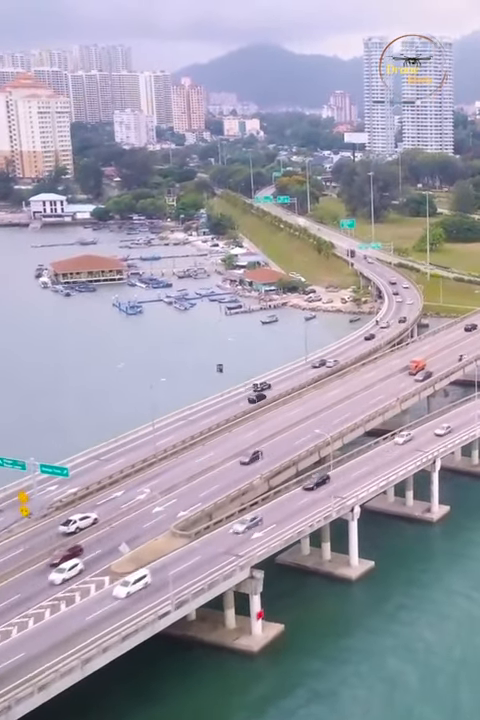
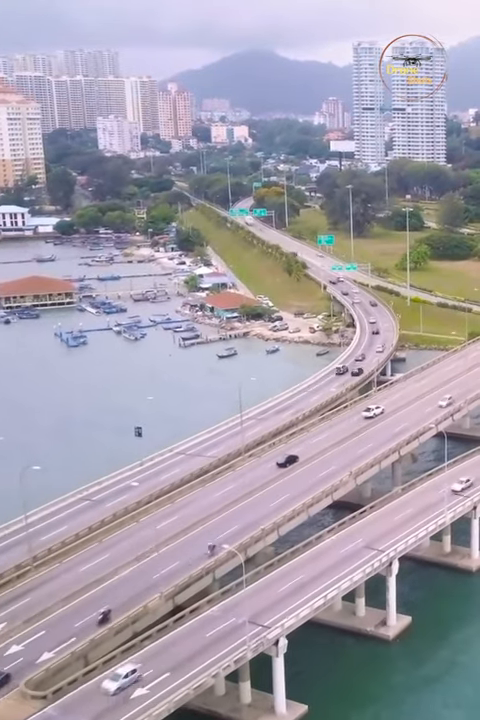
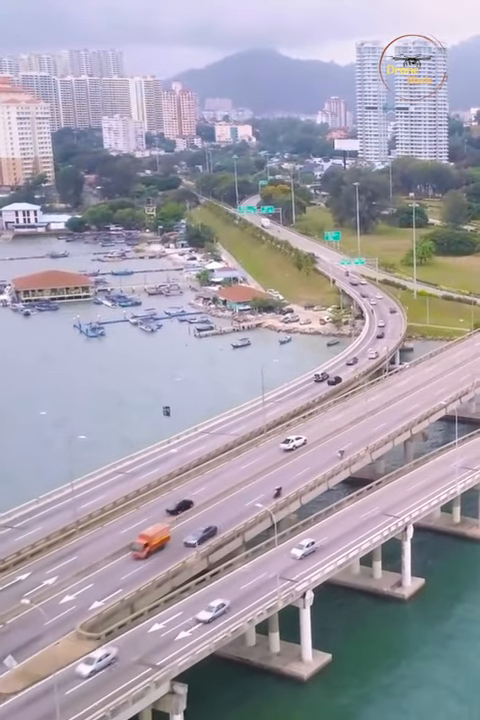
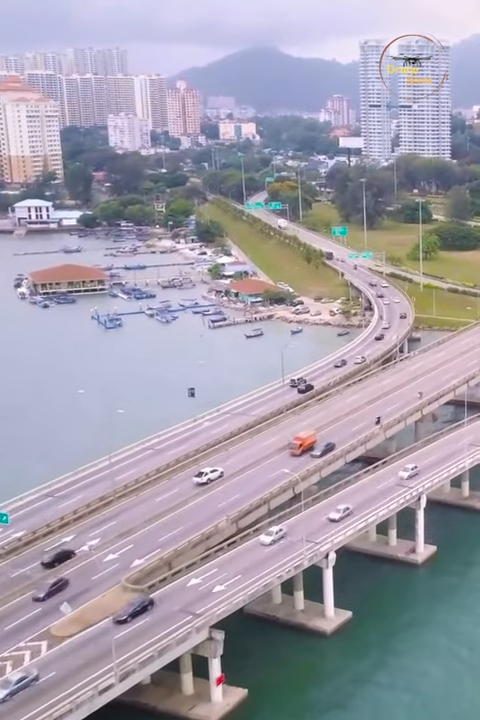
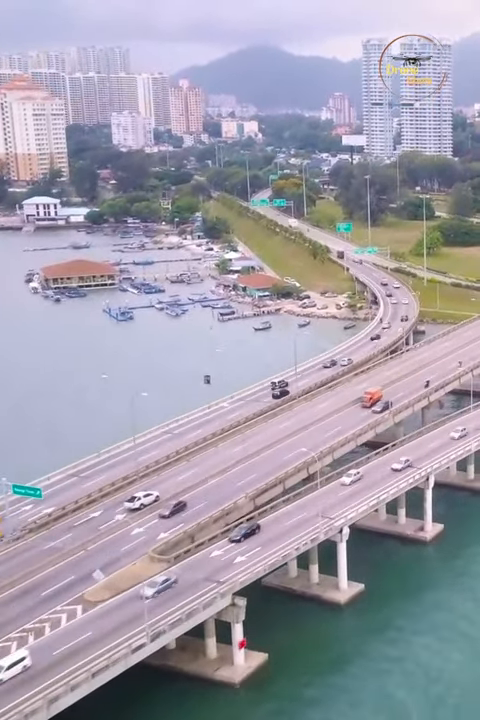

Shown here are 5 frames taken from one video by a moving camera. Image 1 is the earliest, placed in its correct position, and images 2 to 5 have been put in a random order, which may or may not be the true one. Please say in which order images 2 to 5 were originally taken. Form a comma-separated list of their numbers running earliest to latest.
5, 4, 3, 2
